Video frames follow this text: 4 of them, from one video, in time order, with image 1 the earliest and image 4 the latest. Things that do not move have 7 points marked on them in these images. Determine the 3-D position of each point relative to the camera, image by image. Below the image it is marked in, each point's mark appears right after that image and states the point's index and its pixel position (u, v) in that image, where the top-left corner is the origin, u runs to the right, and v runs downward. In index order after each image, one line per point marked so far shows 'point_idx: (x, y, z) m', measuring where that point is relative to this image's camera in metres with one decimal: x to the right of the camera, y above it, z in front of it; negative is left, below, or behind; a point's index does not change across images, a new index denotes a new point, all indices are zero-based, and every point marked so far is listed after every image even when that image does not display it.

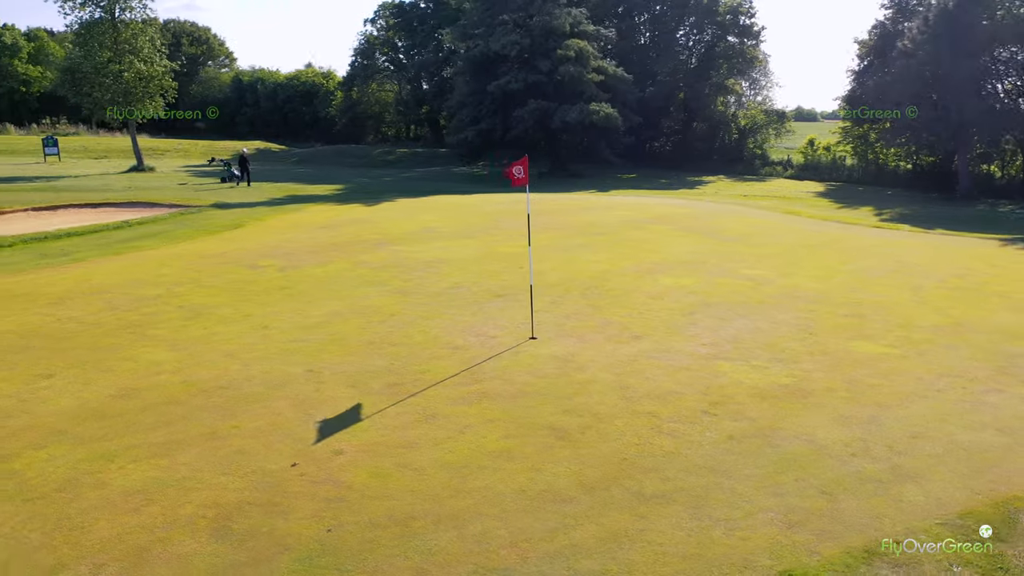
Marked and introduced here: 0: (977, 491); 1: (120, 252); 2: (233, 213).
0: (+3.1, -1.3, +5.5) m
1: (-7.0, +0.6, +14.9) m
2: (-6.7, +1.8, +20.0) m
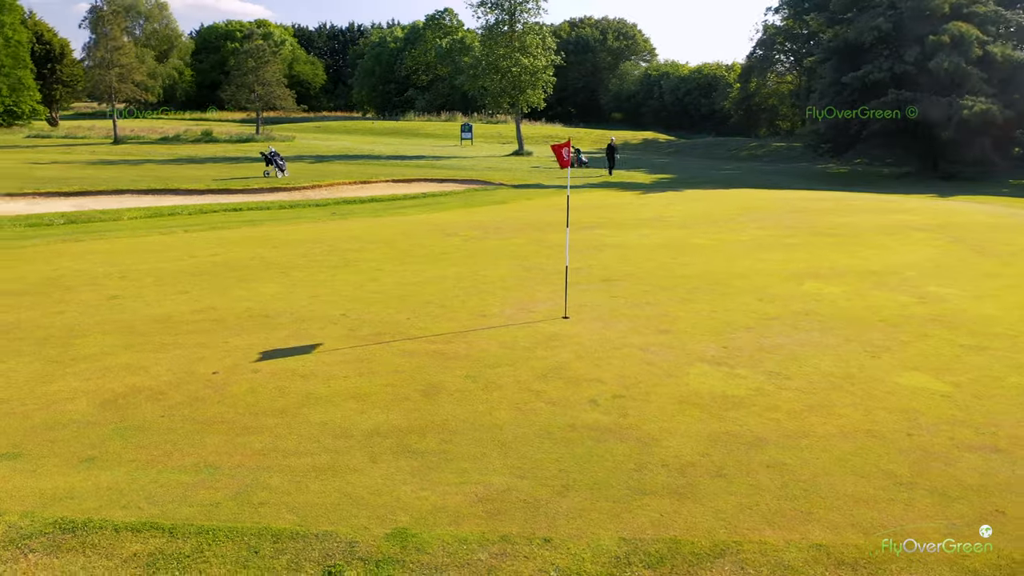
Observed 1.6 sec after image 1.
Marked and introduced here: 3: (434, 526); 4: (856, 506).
0: (+1.3, -1.4, +4.8) m
1: (-2.7, +1.5, +17.8) m
2: (+0.2, +2.5, +22.1) m
3: (-0.4, -1.4, +4.8) m
4: (+2.1, -1.3, +5.0) m
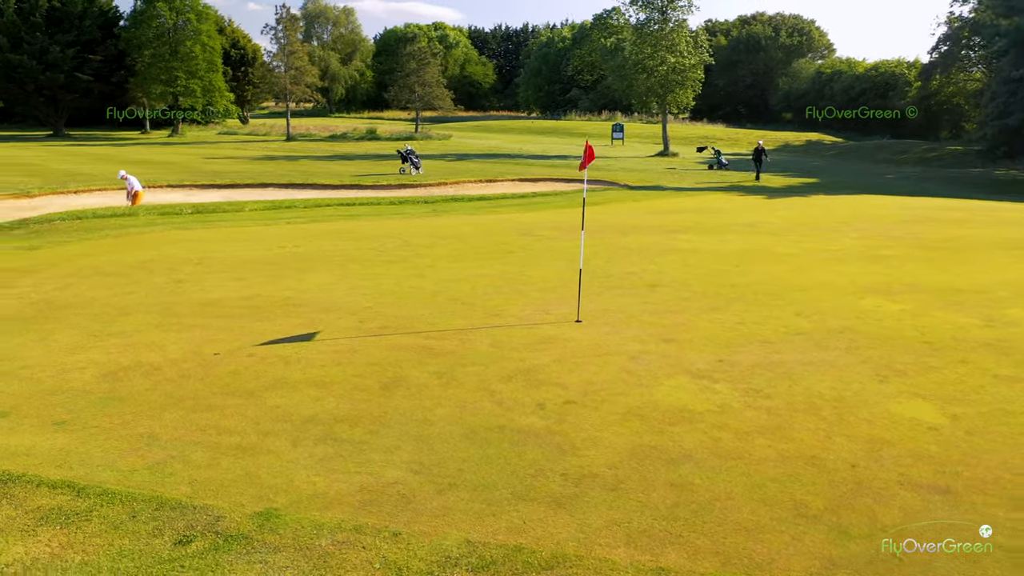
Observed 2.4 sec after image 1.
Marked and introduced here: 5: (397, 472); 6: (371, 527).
0: (+0.4, -1.4, +4.7) m
1: (-0.7, +1.6, +18.2) m
2: (+3.1, +2.4, +21.9) m
3: (-1.2, -1.3, +5.0) m
4: (+1.3, -1.4, +4.8) m
5: (-0.7, -1.2, +5.5) m
6: (-0.8, -1.4, +4.8) m
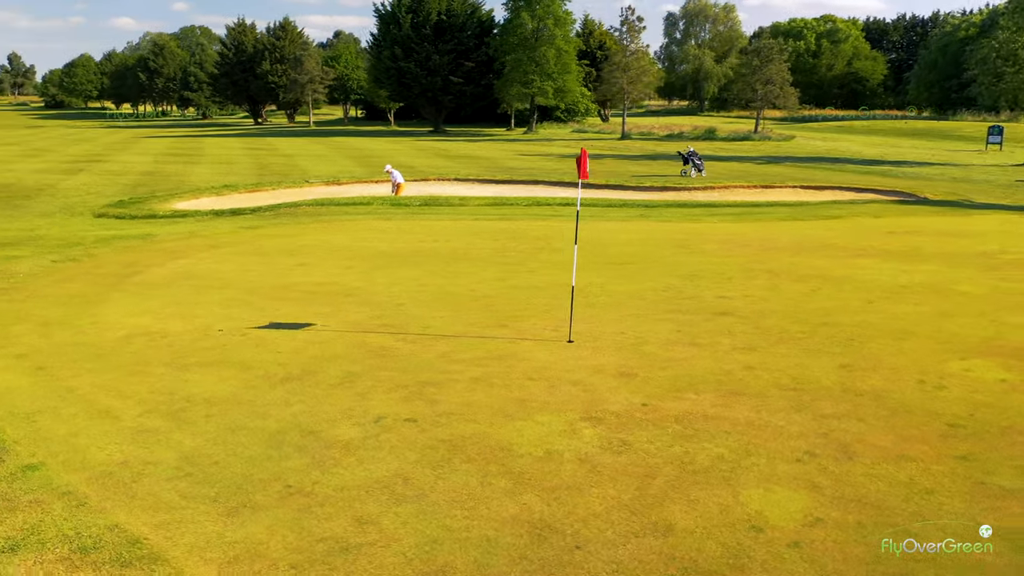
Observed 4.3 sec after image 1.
0: (-1.8, -1.5, +4.7) m
1: (+3.4, +1.4, +17.3) m
2: (+8.5, +1.8, +18.9) m
3: (-3.1, -1.3, +5.7) m
4: (-1.0, -1.6, +4.4) m
5: (-2.4, -1.2, +6.0) m
6: (-2.8, -1.3, +5.3) m
